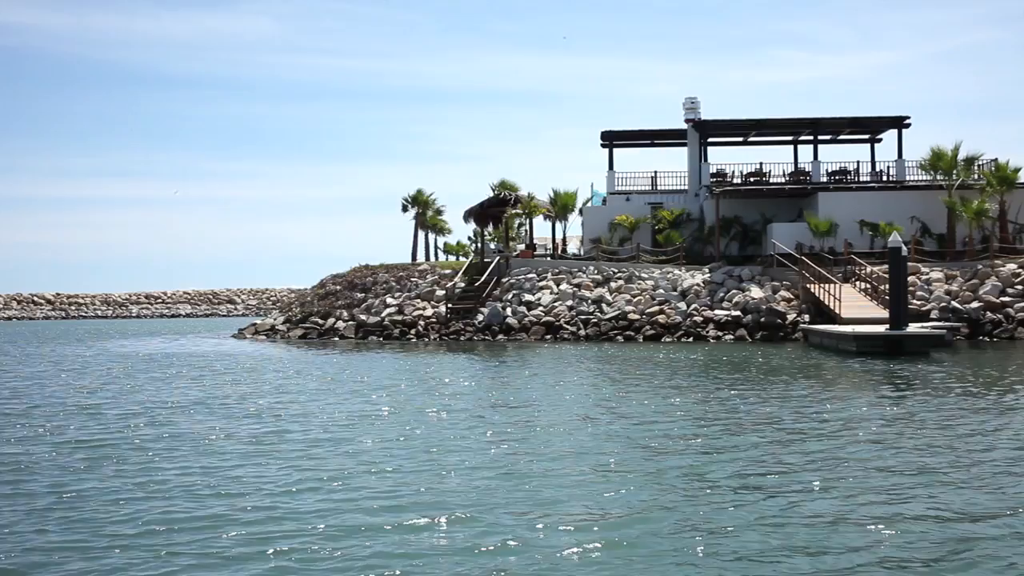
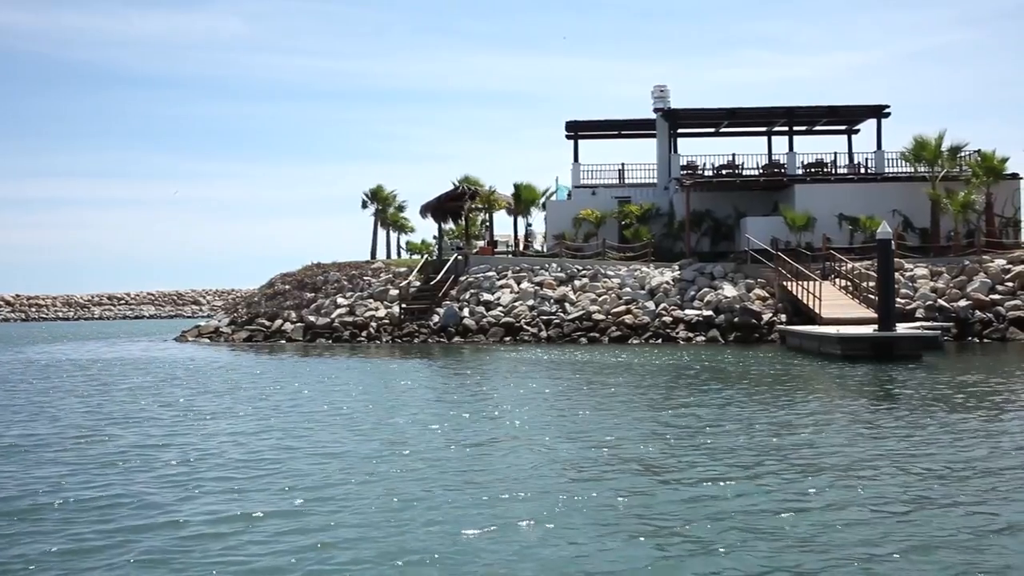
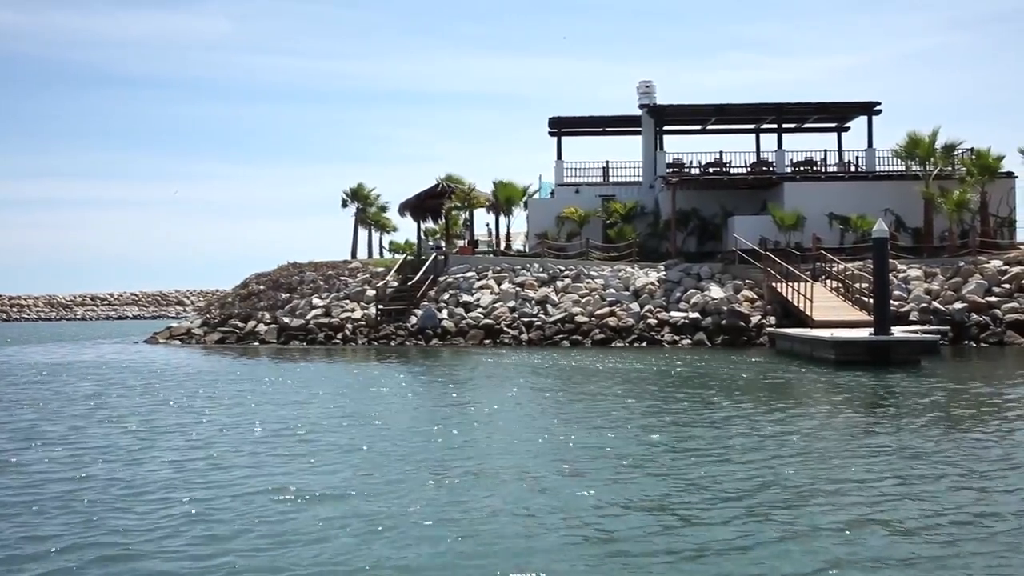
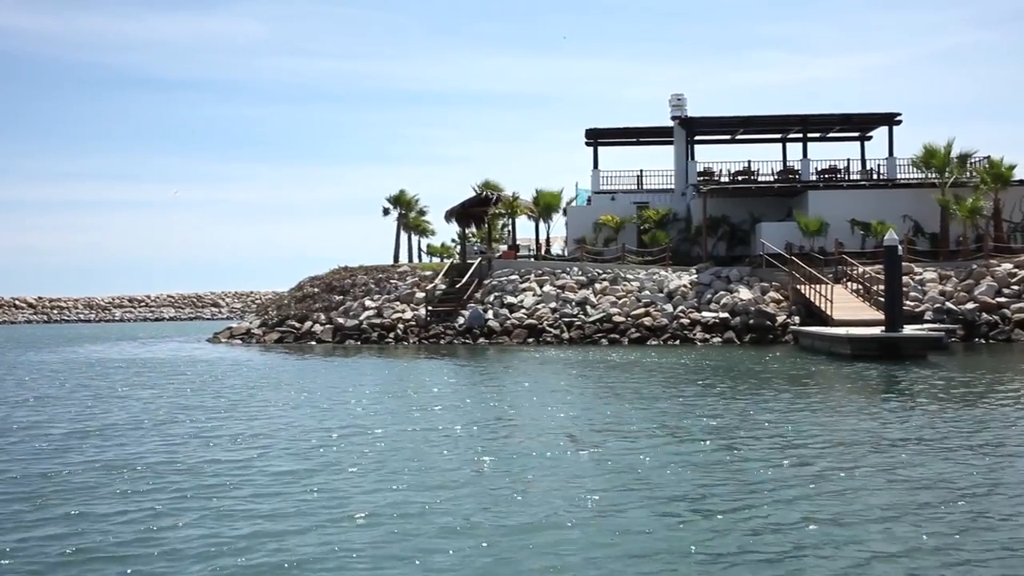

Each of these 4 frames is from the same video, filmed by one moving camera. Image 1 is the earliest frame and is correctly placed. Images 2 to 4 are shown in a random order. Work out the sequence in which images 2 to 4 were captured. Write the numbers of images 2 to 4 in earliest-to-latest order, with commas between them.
4, 2, 3
